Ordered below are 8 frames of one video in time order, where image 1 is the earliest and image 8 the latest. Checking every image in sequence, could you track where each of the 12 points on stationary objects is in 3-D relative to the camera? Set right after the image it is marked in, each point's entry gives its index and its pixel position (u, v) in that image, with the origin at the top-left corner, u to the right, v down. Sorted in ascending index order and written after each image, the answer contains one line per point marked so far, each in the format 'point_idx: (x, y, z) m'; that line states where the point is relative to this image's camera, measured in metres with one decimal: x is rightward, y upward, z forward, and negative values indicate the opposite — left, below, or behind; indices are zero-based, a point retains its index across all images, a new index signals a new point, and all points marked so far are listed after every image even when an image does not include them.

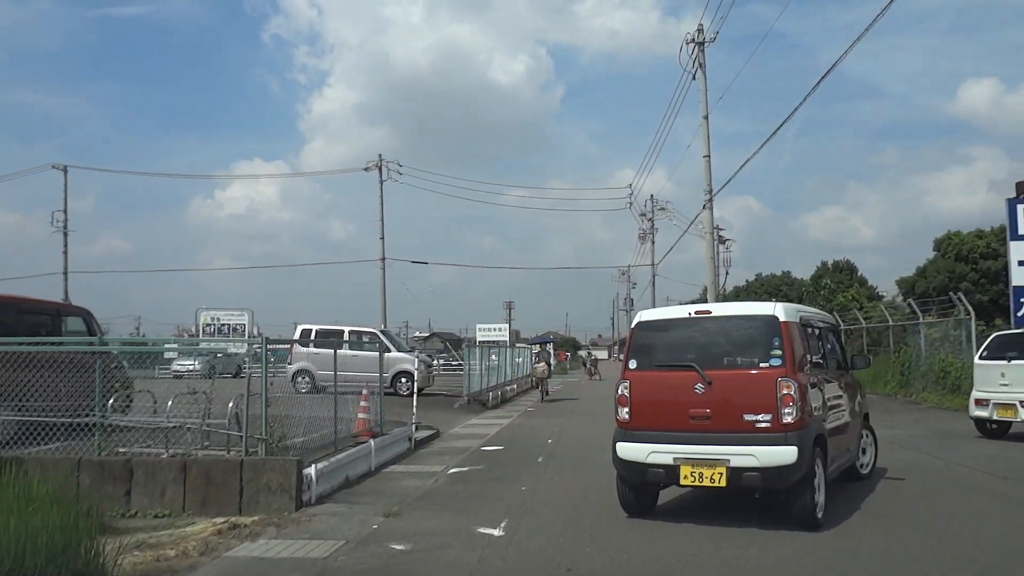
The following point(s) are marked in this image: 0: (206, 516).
0: (-2.9, -2.2, +8.6) m
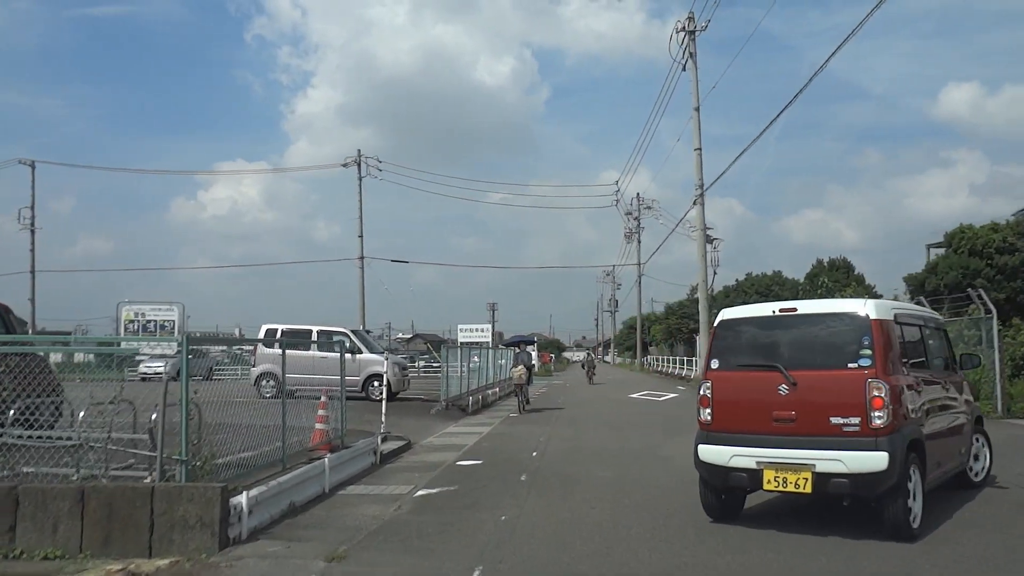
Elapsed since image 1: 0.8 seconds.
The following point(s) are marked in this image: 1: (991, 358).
0: (-3.1, -2.0, +6.9) m
1: (+8.9, -1.2, +16.9) m
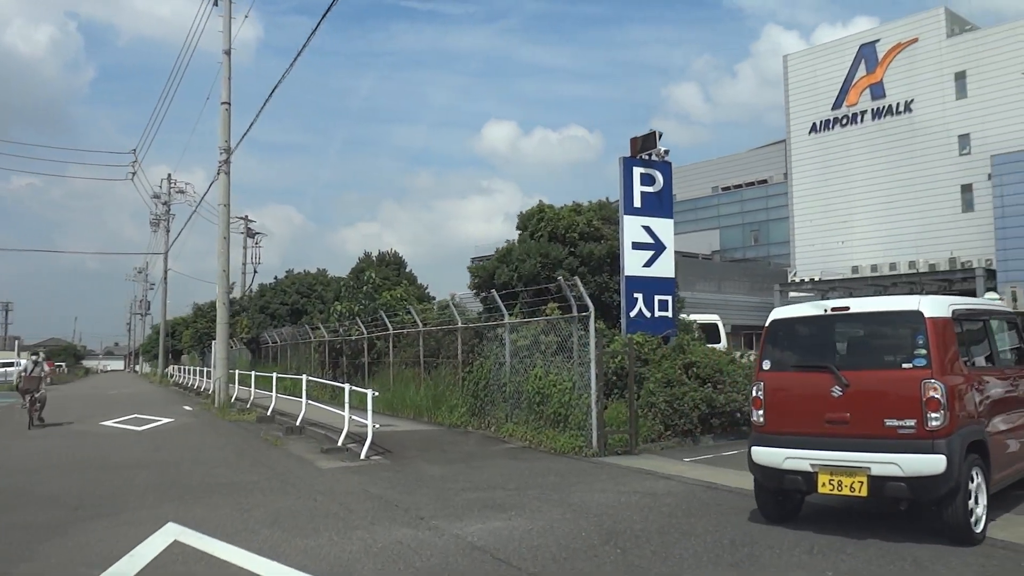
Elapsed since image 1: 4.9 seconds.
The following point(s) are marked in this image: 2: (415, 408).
0: (-5.1, -1.4, -2.1) m
1: (+0.9, -1.1, +12.3) m
2: (-1.9, -2.4, +18.0) m
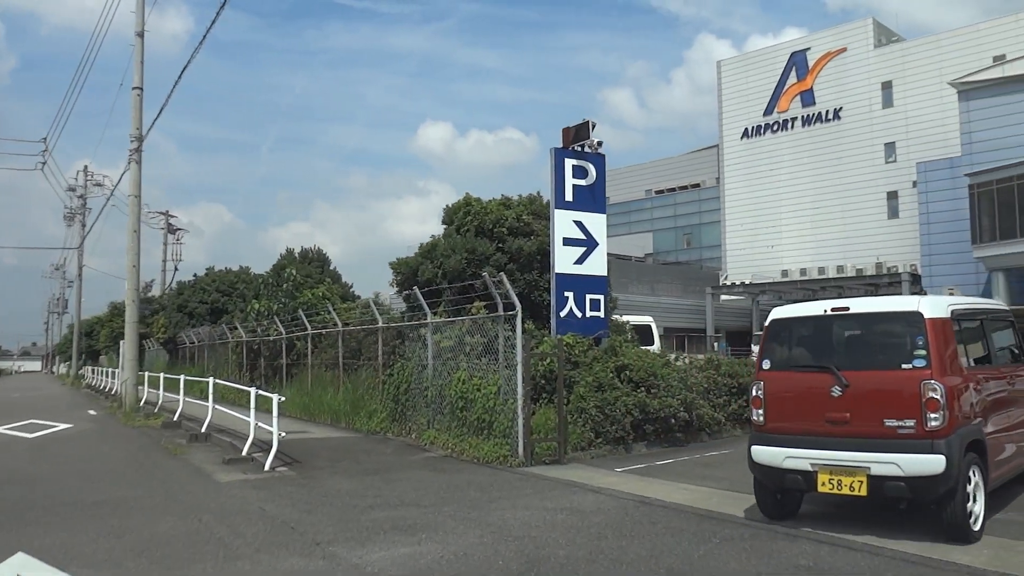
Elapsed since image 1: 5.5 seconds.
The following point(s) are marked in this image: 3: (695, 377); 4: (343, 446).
0: (-5.0, -1.3, -3.3) m
1: (-0.1, -1.0, +11.5) m
2: (-3.3, -2.3, +16.9) m
3: (+2.5, -1.2, +12.6) m
4: (-2.4, -2.3, +13.3) m
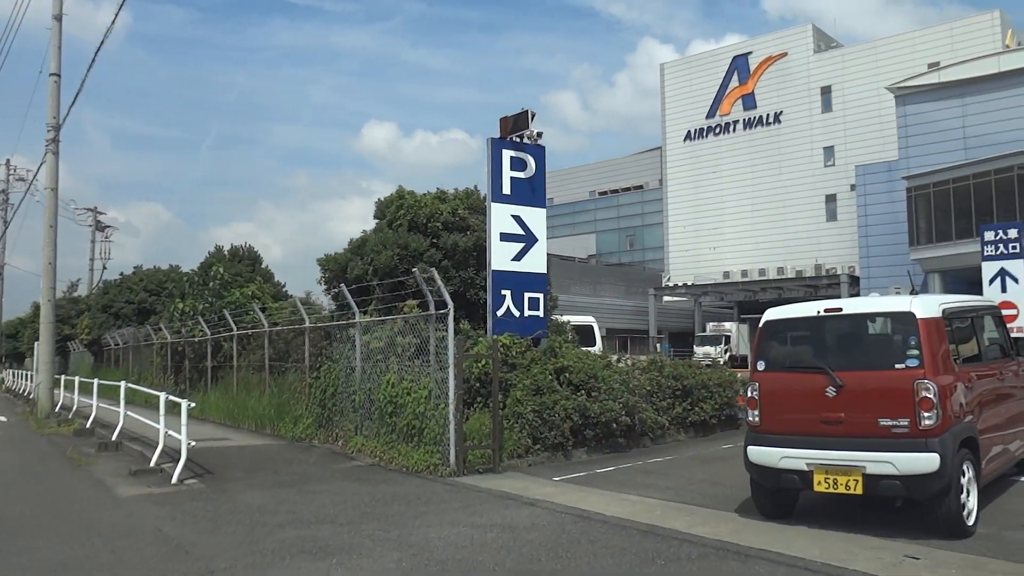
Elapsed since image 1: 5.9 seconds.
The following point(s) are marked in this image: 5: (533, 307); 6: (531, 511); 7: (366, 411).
0: (-4.9, -1.2, -4.3) m
1: (-0.9, -1.0, +10.7) m
2: (-4.5, -2.3, +15.9) m
3: (+1.7, -1.2, +12.0) m
4: (-3.3, -2.3, +12.5) m
5: (+0.3, -0.3, +12.8) m
6: (+0.2, -1.9, +7.7) m
7: (-2.0, -1.7, +12.3) m
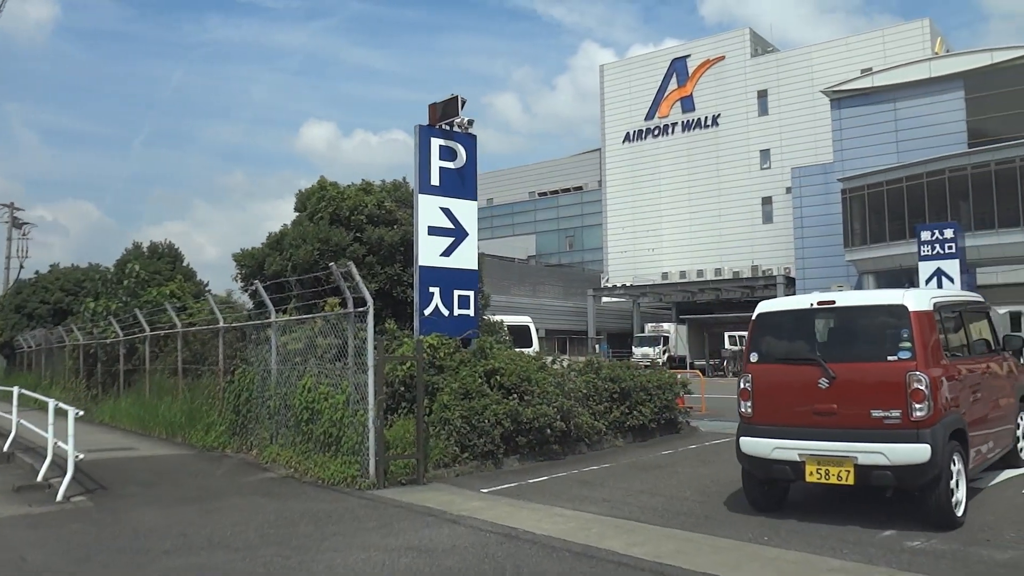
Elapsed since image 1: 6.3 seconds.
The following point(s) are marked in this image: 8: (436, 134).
0: (-4.7, -1.1, -5.4) m
1: (-1.7, -1.0, +9.9) m
2: (-5.6, -2.2, +14.9) m
3: (+0.8, -1.2, +11.3) m
4: (-4.2, -2.2, +11.5) m
5: (-0.7, -0.2, +12.0) m
6: (-0.5, -1.9, +7.0) m
7: (-2.9, -1.6, +11.4) m
8: (-1.0, +2.0, +12.0) m
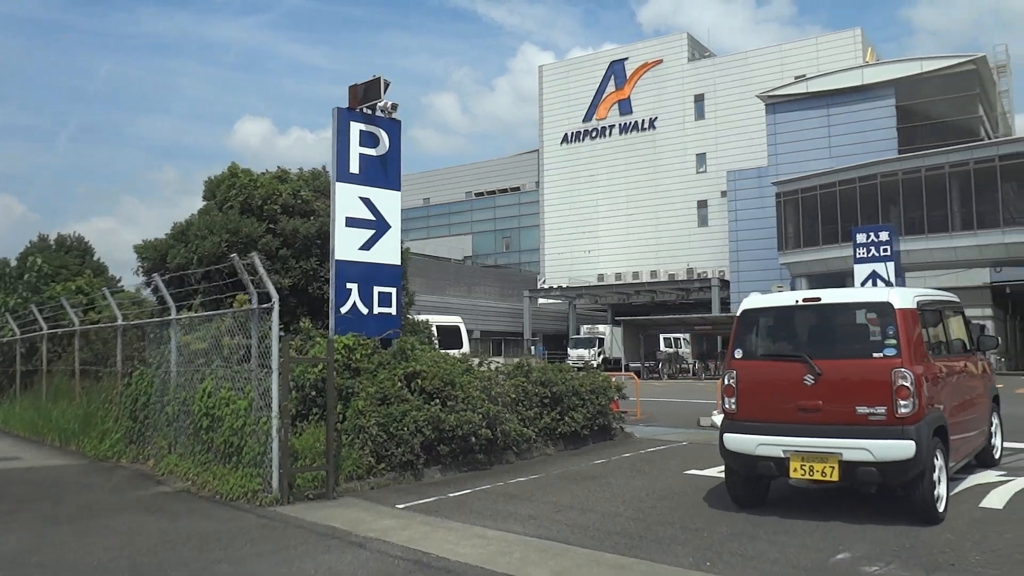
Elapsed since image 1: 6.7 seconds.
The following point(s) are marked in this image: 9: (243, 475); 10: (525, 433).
0: (-4.5, -1.0, -6.5) m
1: (-2.5, -0.9, +9.0) m
2: (-6.7, -2.2, +13.6) m
3: (-0.1, -1.1, +10.6) m
4: (-5.1, -2.2, +10.3) m
5: (-1.6, -0.2, +11.2) m
6: (-1.0, -1.8, +6.1) m
7: (-3.8, -1.6, +10.4) m
8: (-1.9, +2.1, +11.2) m
9: (-2.6, -1.8, +8.7) m
10: (+0.2, -1.7, +10.5) m
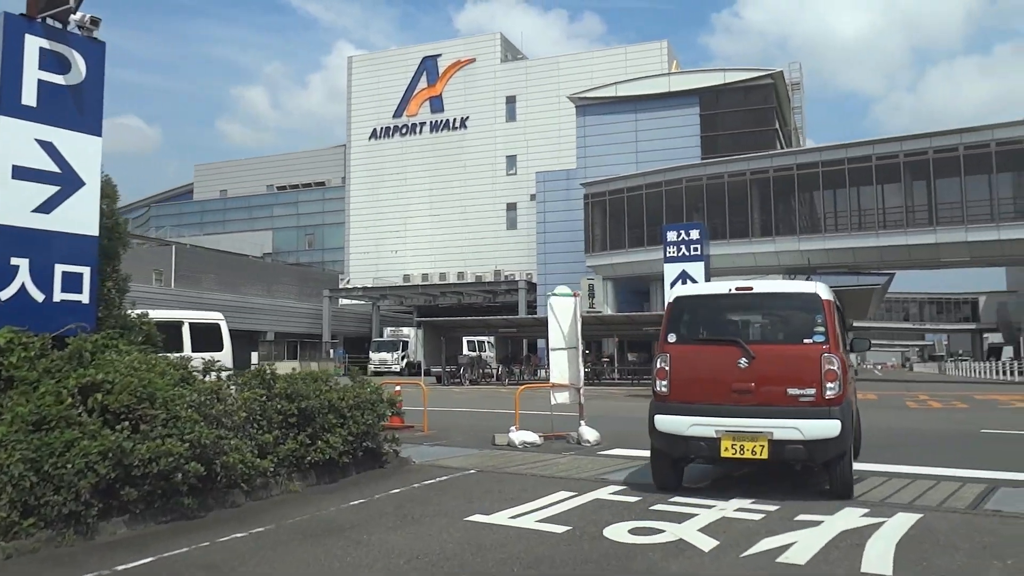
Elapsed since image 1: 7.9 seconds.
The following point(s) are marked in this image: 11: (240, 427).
0: (-3.2, -0.7, -9.7) m
1: (-4.4, -0.7, +5.8) m
2: (-9.5, -1.9, +9.5) m
3: (-2.4, -1.0, +7.9) m
4: (-7.3, -1.9, +6.6) m
5: (-4.0, 0.0, +8.2) m
6: (-2.4, -1.6, +3.3) m
7: (-5.9, -1.3, +6.9) m
8: (-4.2, +2.3, +8.1) m
9: (-4.5, -1.6, +5.5) m
10: (-2.2, -1.5, +7.8) m
11: (-2.3, -1.2, +7.8) m
